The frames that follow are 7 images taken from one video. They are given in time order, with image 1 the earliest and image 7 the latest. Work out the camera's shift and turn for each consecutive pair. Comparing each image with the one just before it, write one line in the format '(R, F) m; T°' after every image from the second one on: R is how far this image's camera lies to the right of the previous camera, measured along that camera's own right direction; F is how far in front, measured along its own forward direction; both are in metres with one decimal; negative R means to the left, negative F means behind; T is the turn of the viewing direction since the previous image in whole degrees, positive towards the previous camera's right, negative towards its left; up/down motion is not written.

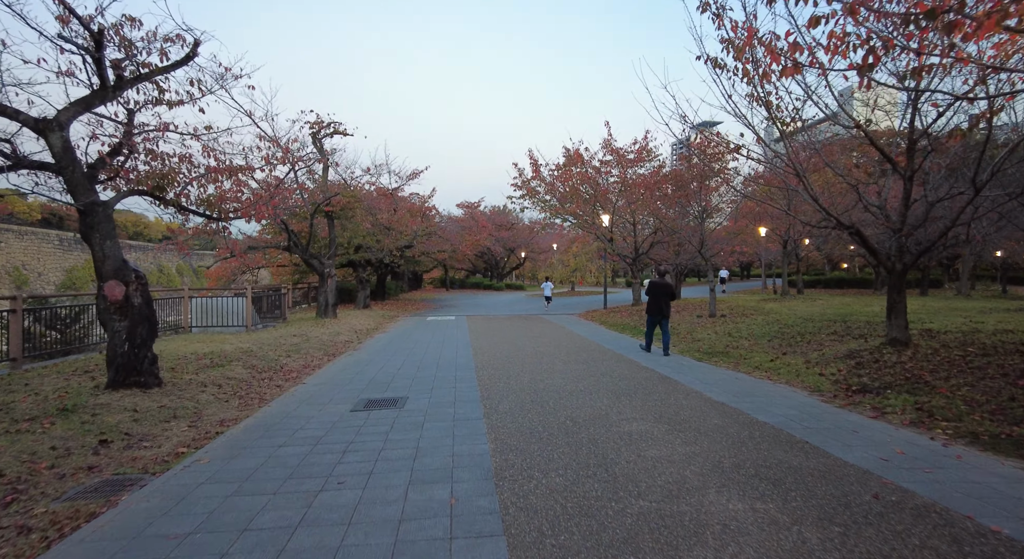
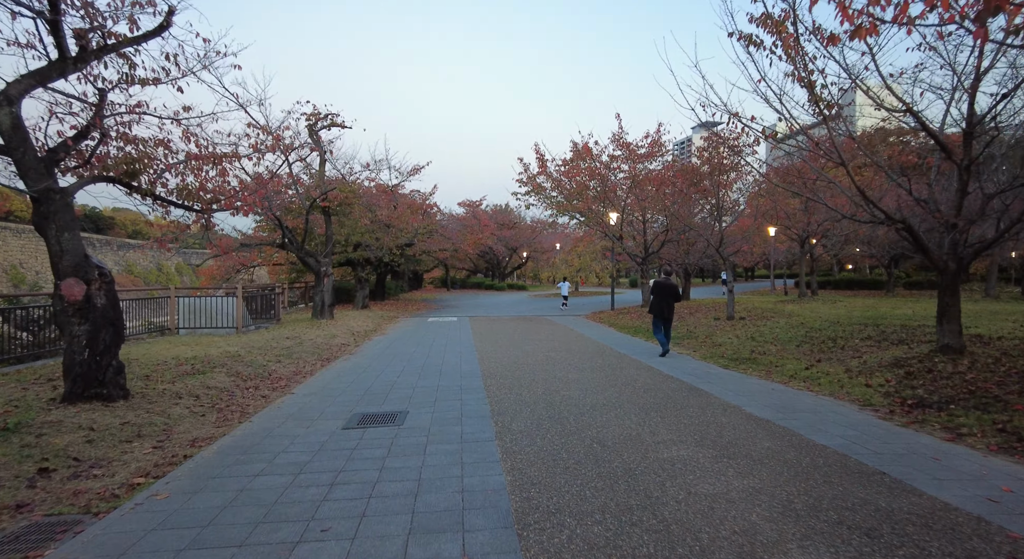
(-0.2, +0.7) m; 0°
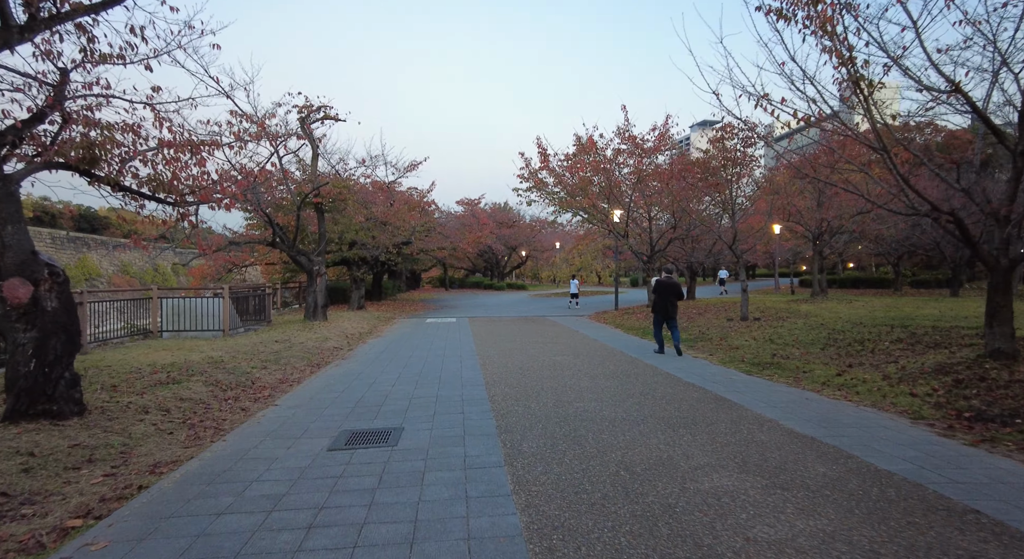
(-0.1, +0.7) m; 0°
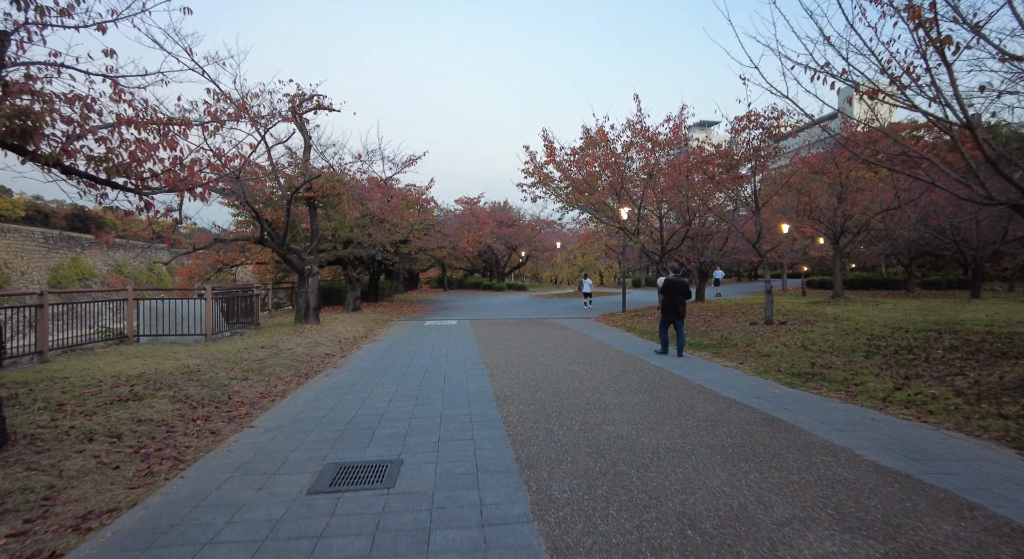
(-0.2, +0.9) m; 0°
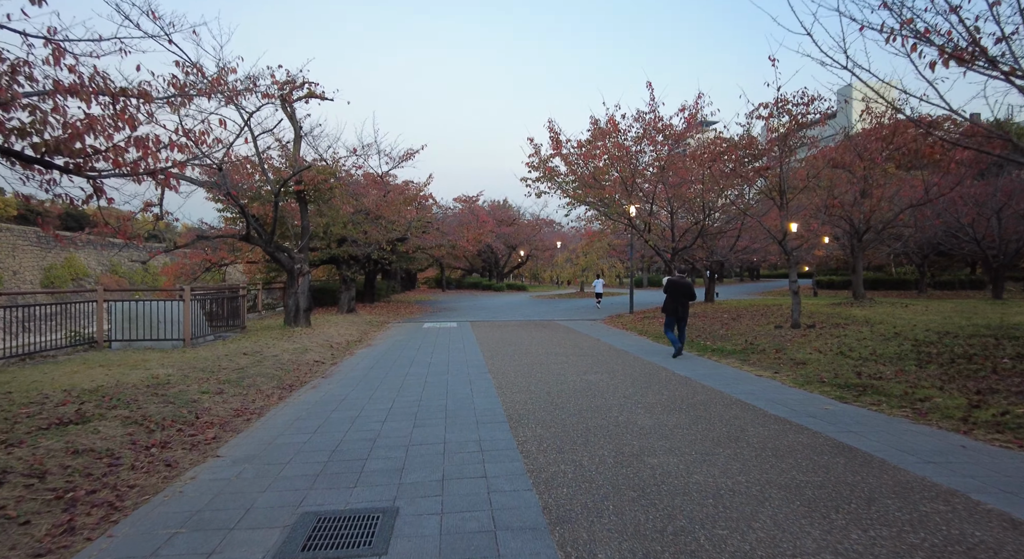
(-0.2, +0.9) m; 0°
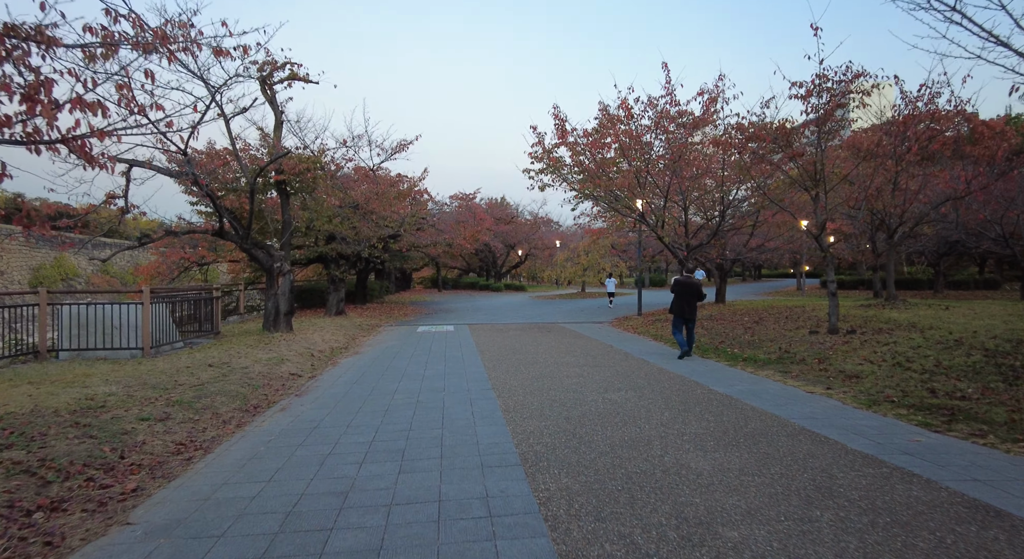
(-0.2, +1.2) m; 0°
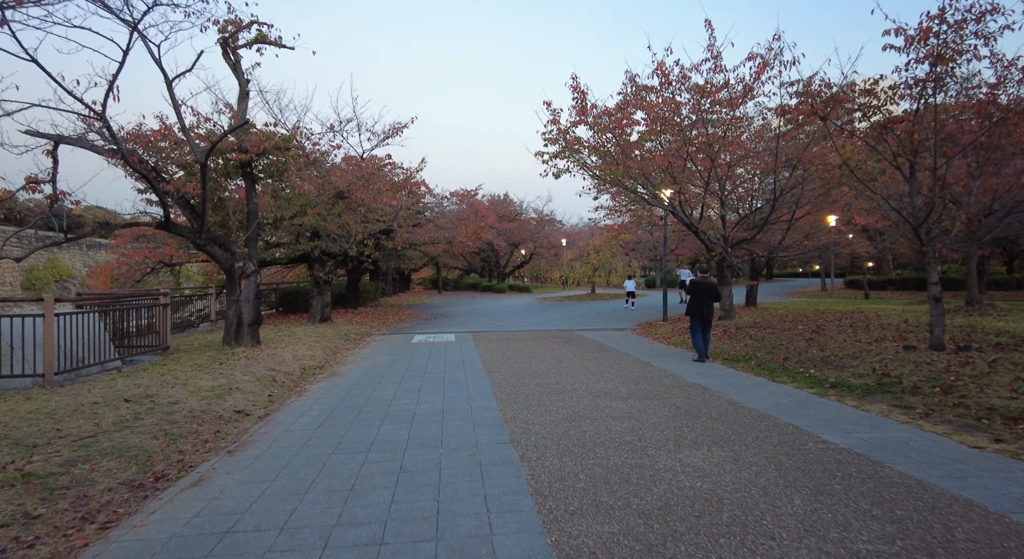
(-0.3, +2.1) m; 0°
